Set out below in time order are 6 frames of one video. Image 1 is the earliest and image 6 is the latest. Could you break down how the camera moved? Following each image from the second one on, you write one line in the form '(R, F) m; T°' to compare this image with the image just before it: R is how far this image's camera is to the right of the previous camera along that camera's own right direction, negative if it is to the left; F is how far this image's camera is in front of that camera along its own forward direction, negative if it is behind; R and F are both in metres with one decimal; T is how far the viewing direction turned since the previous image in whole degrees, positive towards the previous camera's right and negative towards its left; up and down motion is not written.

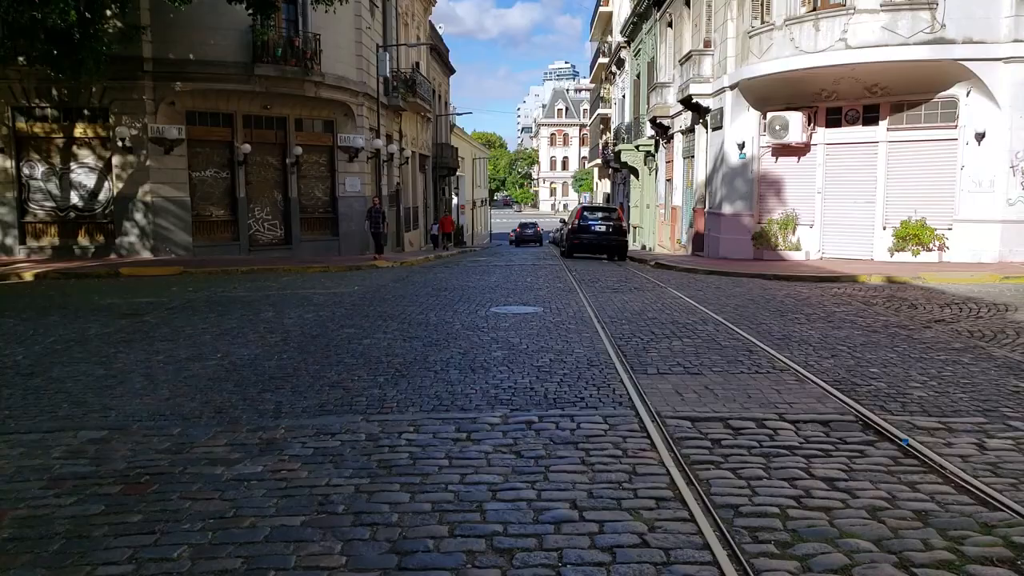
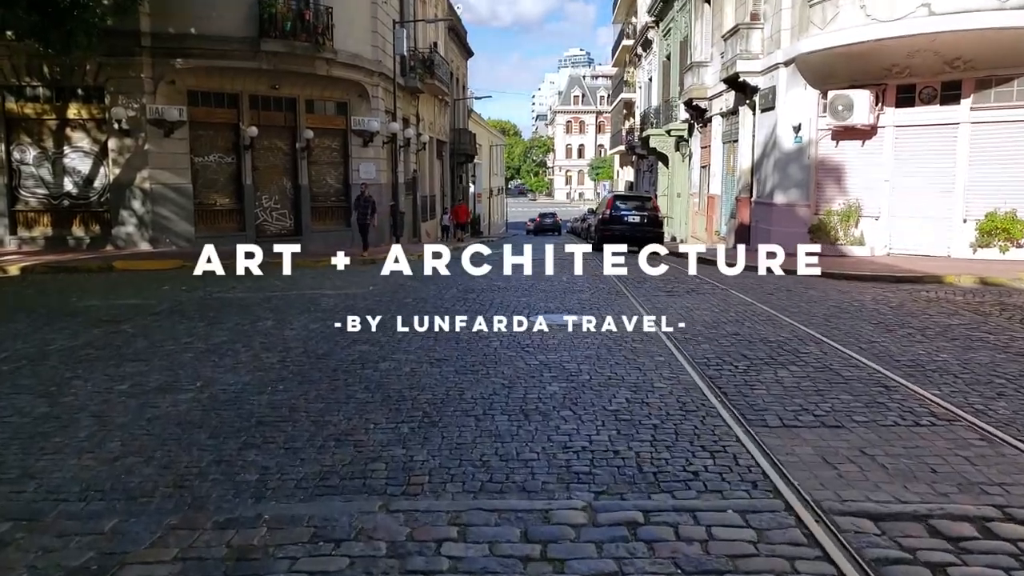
(-0.4, +2.0) m; -1°
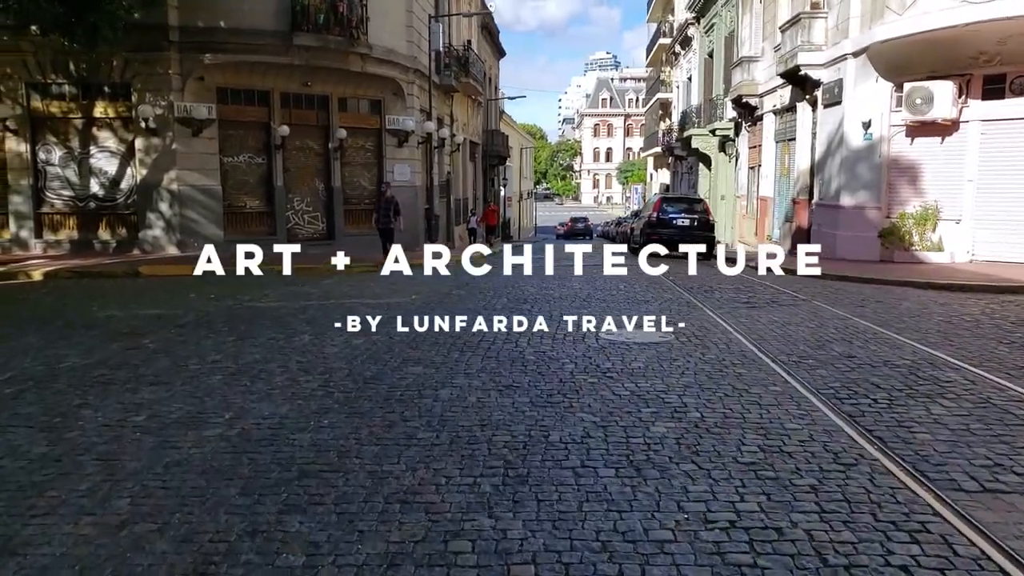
(-0.5, +1.2) m; -2°
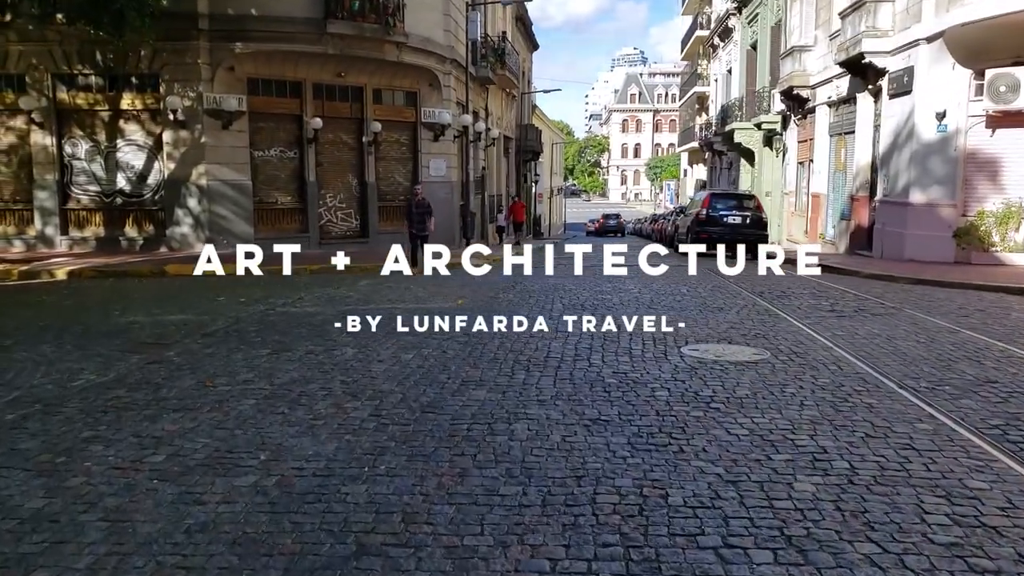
(-0.4, +1.1) m; -2°
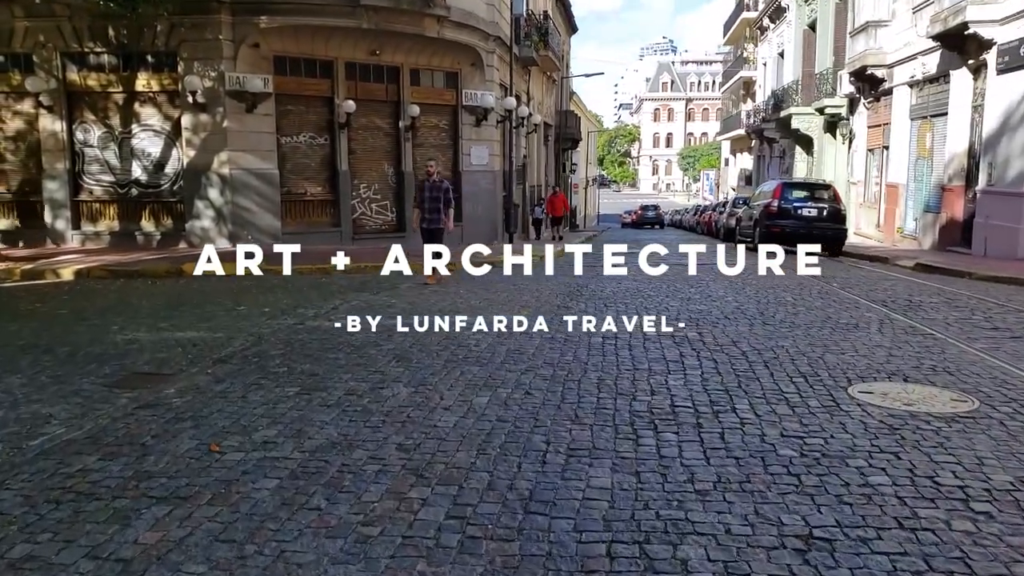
(-0.6, +2.0) m; -2°
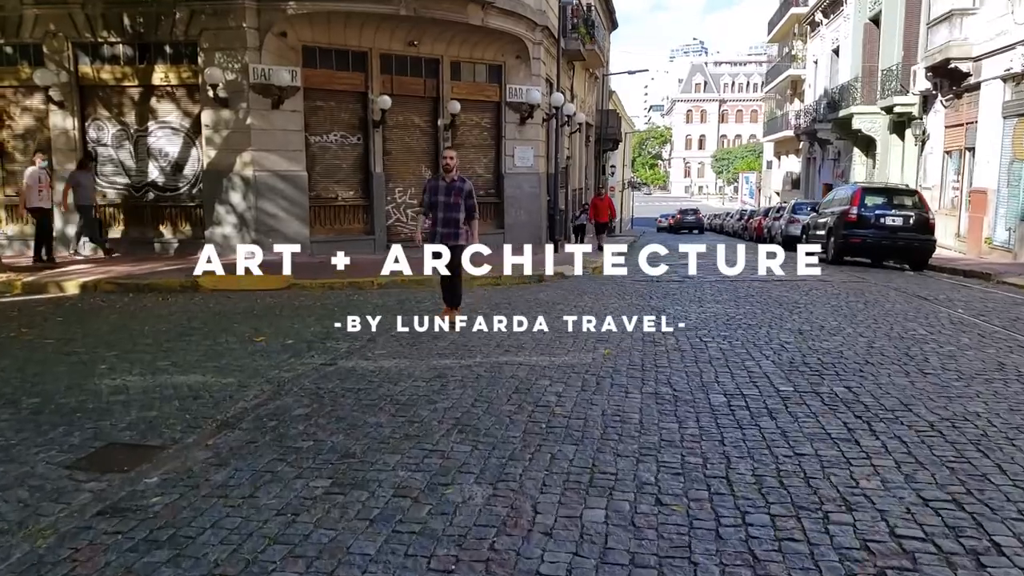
(-0.5, +1.9) m; -2°
